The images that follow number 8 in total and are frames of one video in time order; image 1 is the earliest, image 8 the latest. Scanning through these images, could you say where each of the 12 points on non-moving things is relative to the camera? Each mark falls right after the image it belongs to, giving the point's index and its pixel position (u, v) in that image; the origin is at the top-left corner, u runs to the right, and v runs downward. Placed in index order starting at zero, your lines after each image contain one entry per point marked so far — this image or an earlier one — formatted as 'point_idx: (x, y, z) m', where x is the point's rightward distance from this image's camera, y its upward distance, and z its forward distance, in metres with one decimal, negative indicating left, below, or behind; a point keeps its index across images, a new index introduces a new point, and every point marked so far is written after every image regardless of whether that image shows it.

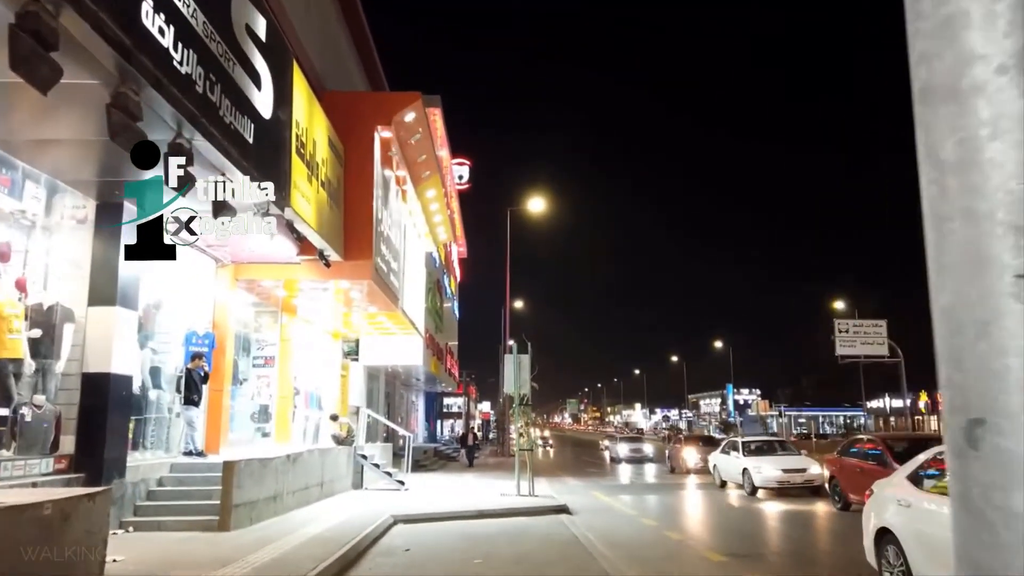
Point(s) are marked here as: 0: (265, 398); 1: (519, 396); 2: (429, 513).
0: (-6.0, -2.7, +18.5) m
1: (+0.2, -2.8, +19.7) m
2: (-1.6, -4.4, +14.8) m
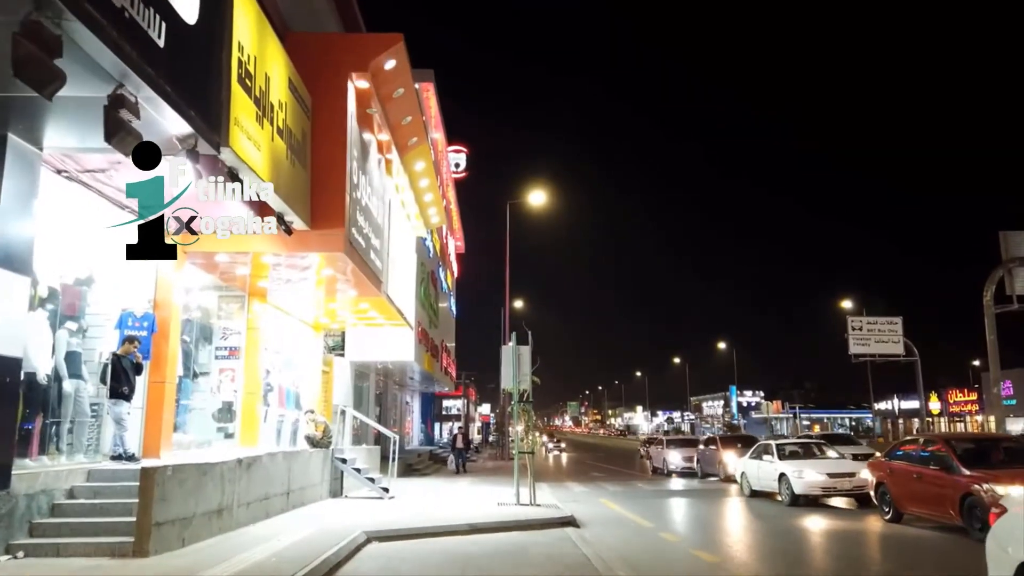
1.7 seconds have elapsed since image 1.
0: (-6.0, -2.3, +16.2) m
1: (+0.1, -2.4, +17.4) m
2: (-1.6, -3.9, +12.5) m
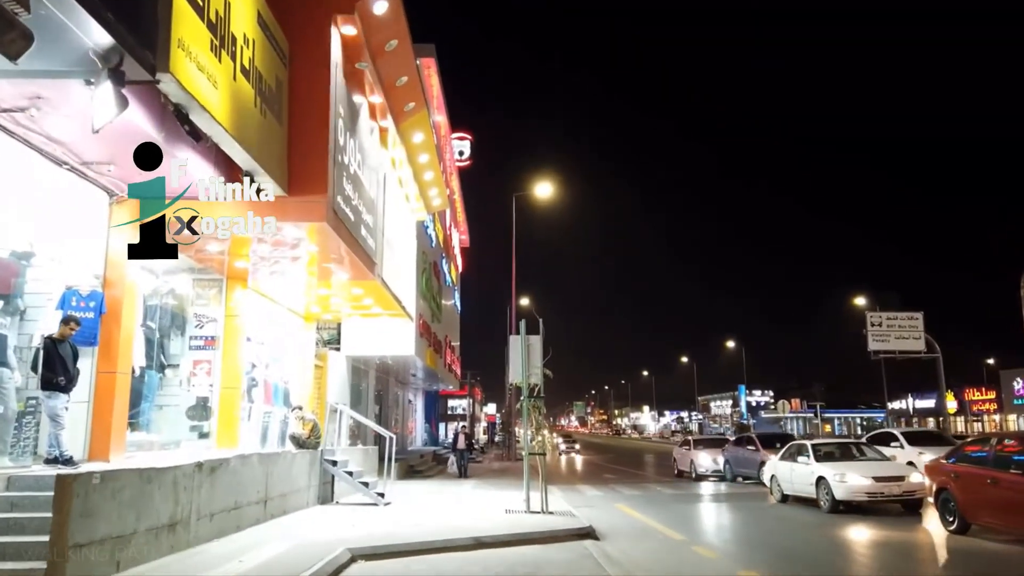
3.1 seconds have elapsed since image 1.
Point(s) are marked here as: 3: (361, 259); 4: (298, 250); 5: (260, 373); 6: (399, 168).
0: (-5.9, -1.9, +14.5) m
1: (+0.3, -2.0, +15.7) m
2: (-1.5, -3.6, +10.8) m
3: (-2.7, +0.5, +13.7) m
4: (-3.6, +0.7, +13.2) m
5: (-5.8, -1.9, +17.5) m
6: (-2.6, +2.8, +17.8) m
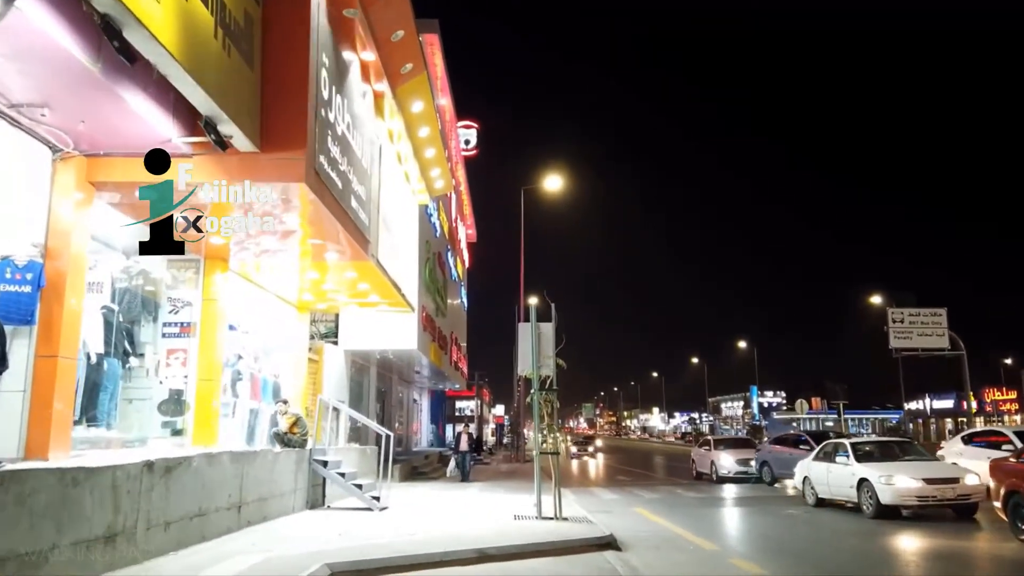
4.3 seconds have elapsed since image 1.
0: (-5.7, -1.6, +13.0) m
1: (+0.5, -1.7, +14.2) m
2: (-1.4, -3.2, +9.3) m
3: (-2.6, +0.9, +12.3) m
4: (-3.5, +1.0, +11.8) m
5: (-5.6, -1.6, +16.0) m
6: (-2.4, +3.1, +16.3) m
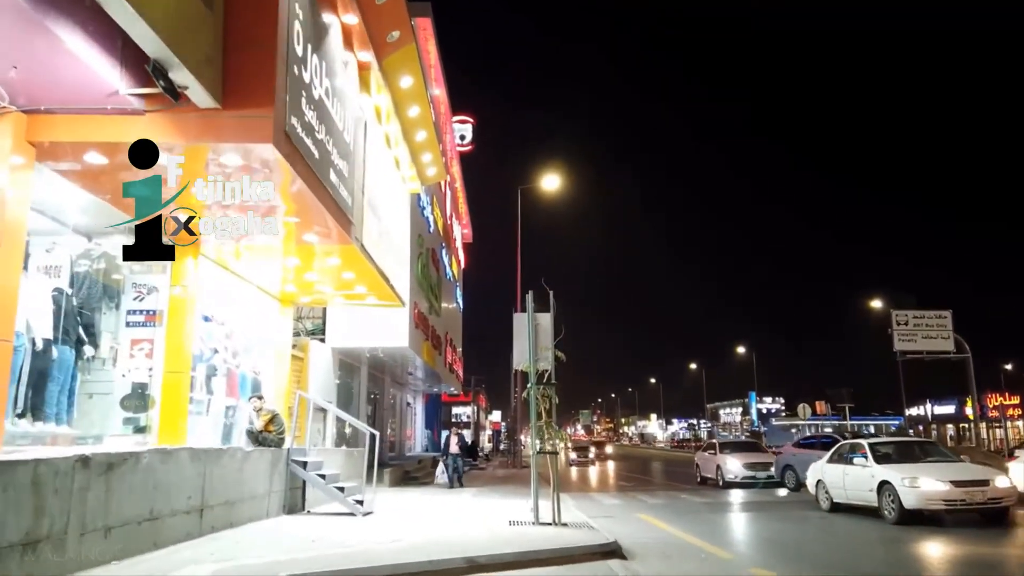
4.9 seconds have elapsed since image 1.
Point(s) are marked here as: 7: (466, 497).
0: (-5.8, -1.4, +12.0) m
1: (+0.4, -1.4, +13.1) m
2: (-1.4, -3.0, +8.2) m
3: (-2.7, +1.1, +11.2) m
4: (-3.6, +1.3, +10.7) m
5: (-5.7, -1.4, +15.0) m
6: (-2.5, +3.3, +15.3) m
7: (-1.1, -5.0, +18.4) m
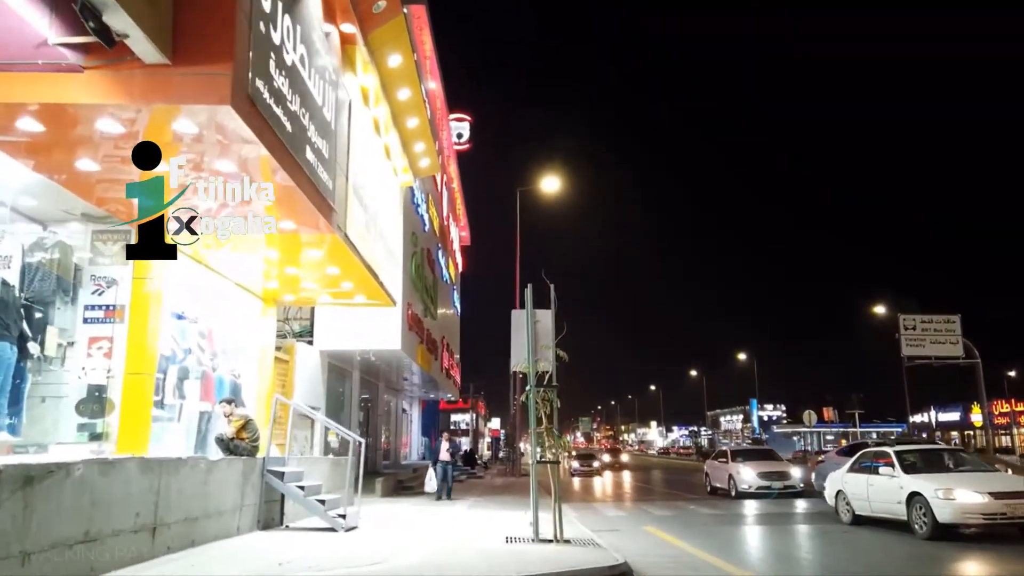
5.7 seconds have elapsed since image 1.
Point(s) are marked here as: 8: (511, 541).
0: (-5.8, -1.2, +10.8) m
1: (+0.4, -1.3, +12.0) m
2: (-1.5, -2.8, +7.1) m
3: (-2.7, +1.2, +10.1) m
4: (-3.6, +1.4, +9.6) m
5: (-5.7, -1.3, +13.8) m
6: (-2.6, +3.4, +14.2) m
7: (-1.1, -5.0, +17.2) m
8: (0.0, -3.9, +11.8) m
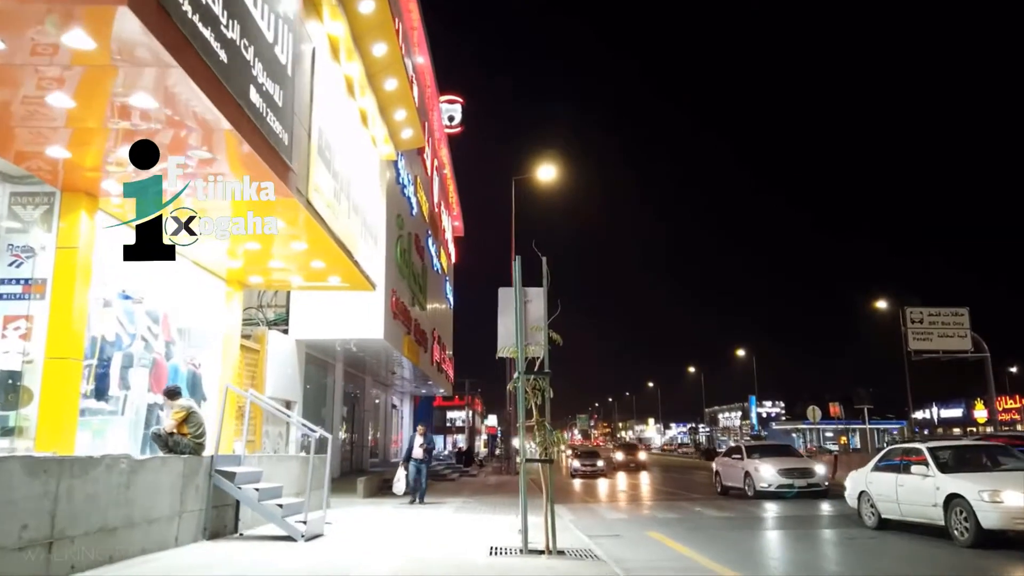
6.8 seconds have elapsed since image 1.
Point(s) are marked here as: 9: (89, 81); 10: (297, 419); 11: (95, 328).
0: (-6.0, -0.9, +9.3) m
1: (+0.2, -1.0, +10.5) m
2: (-1.6, -2.5, +5.6) m
3: (-2.9, +1.6, +8.6) m
4: (-3.8, +1.7, +8.1) m
5: (-5.9, -1.0, +12.3) m
6: (-2.8, +3.8, +12.7) m
7: (-1.3, -4.6, +15.7) m
8: (-0.2, -3.6, +10.3) m
9: (-4.0, +1.9, +7.3) m
10: (-4.4, -2.4, +15.2) m
11: (-6.0, -0.6, +11.3) m
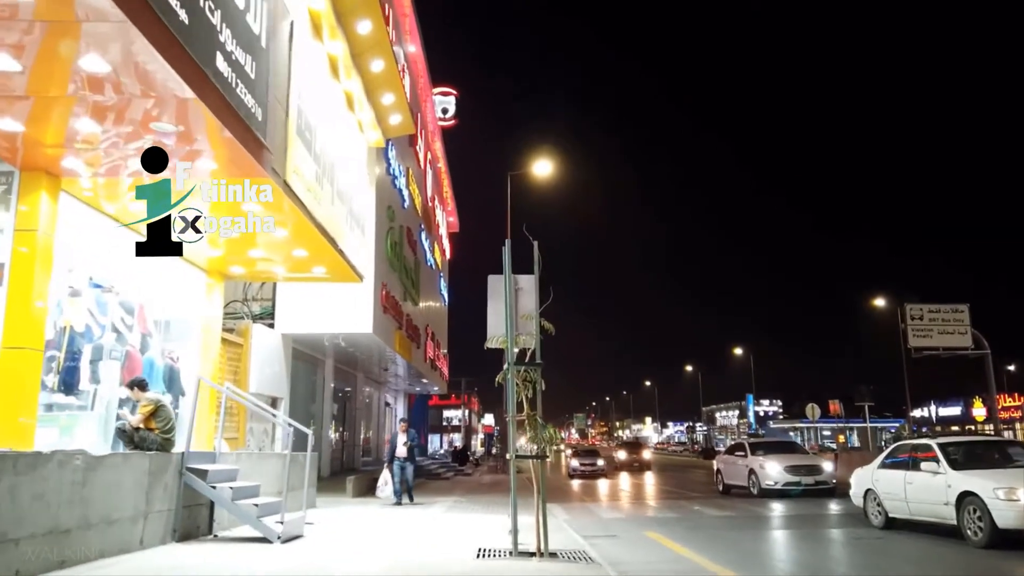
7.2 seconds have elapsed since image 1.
0: (-6.1, -0.7, +8.7) m
1: (0.0, -0.8, +9.9) m
2: (-1.7, -2.3, +5.0) m
3: (-3.0, +1.8, +8.0) m
4: (-3.9, +1.9, +7.5) m
5: (-6.1, -0.8, +11.7) m
6: (-2.9, +3.9, +12.1) m
7: (-1.5, -4.4, +15.1) m
8: (-0.3, -3.4, +9.8) m
9: (-4.1, +2.1, +6.7) m
10: (-4.6, -2.2, +14.6) m
11: (-6.1, -0.4, +10.7) m
